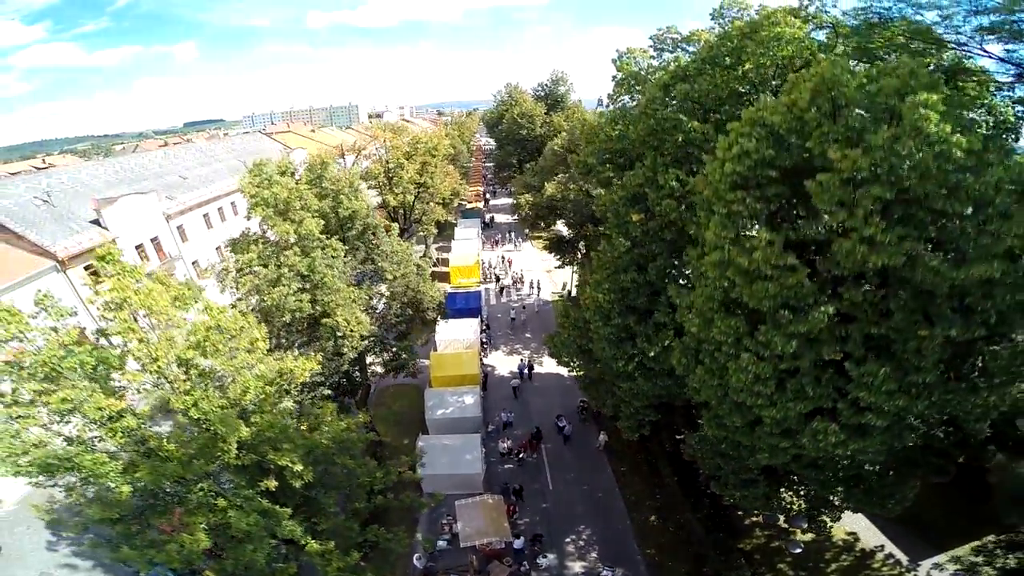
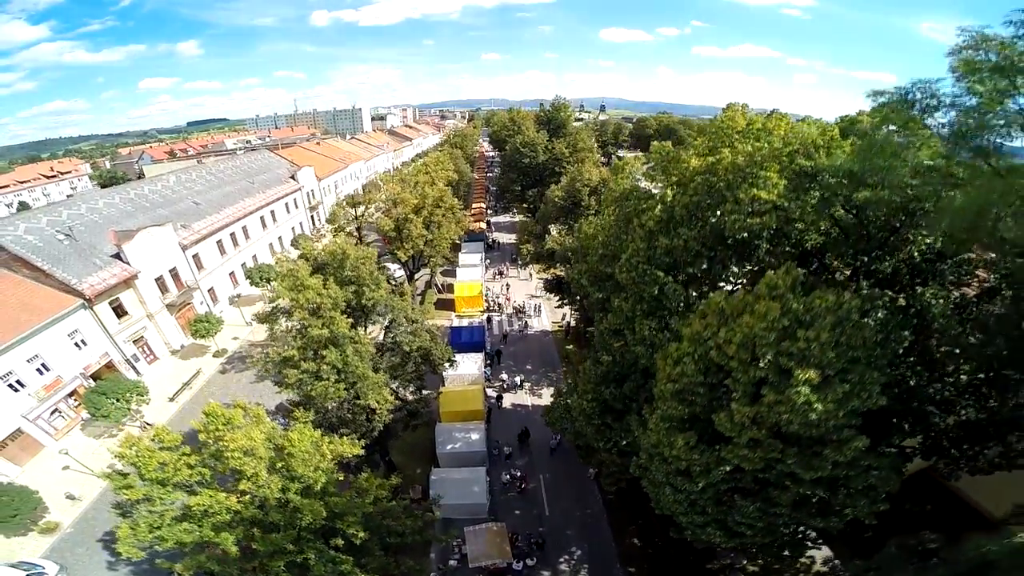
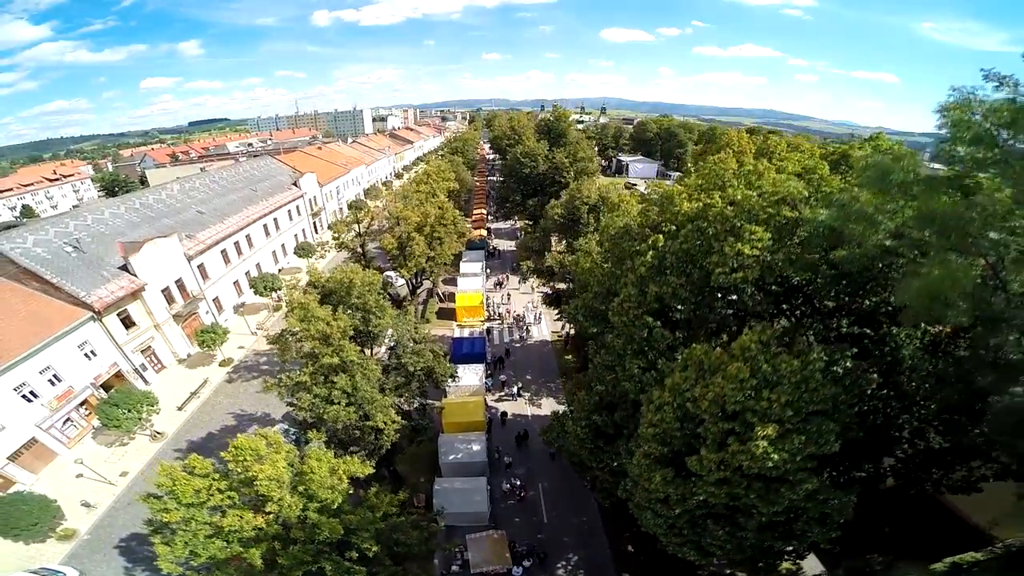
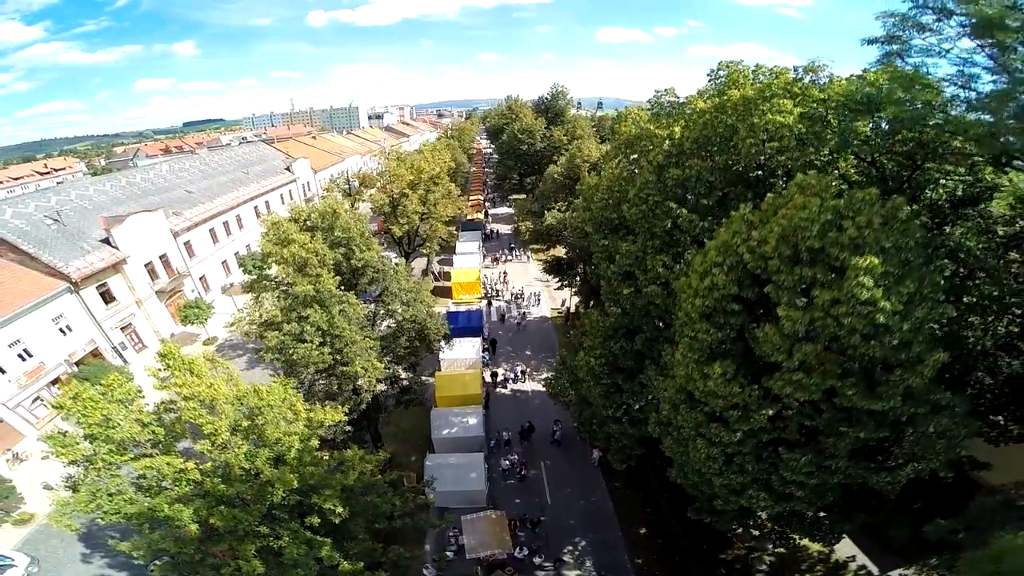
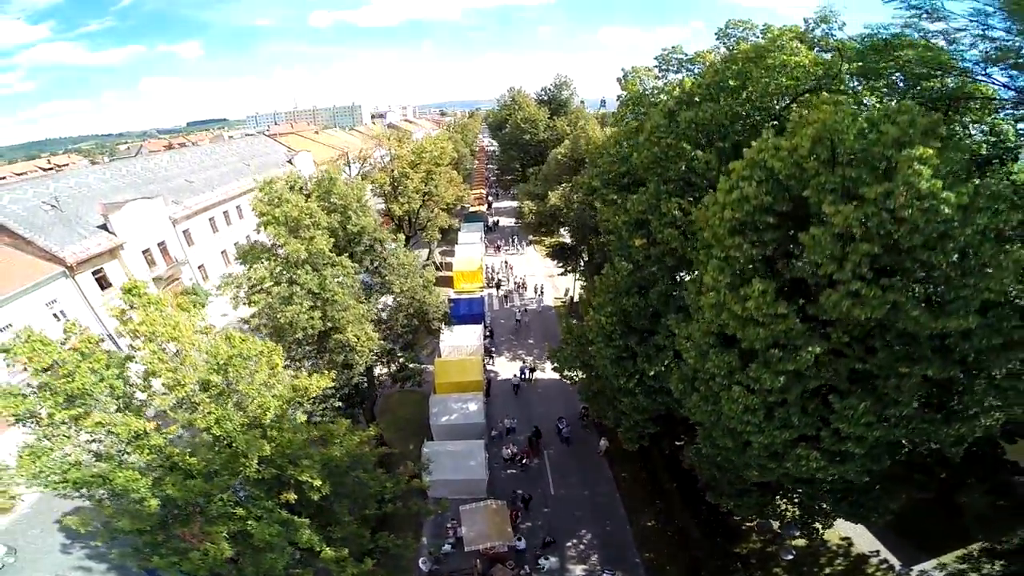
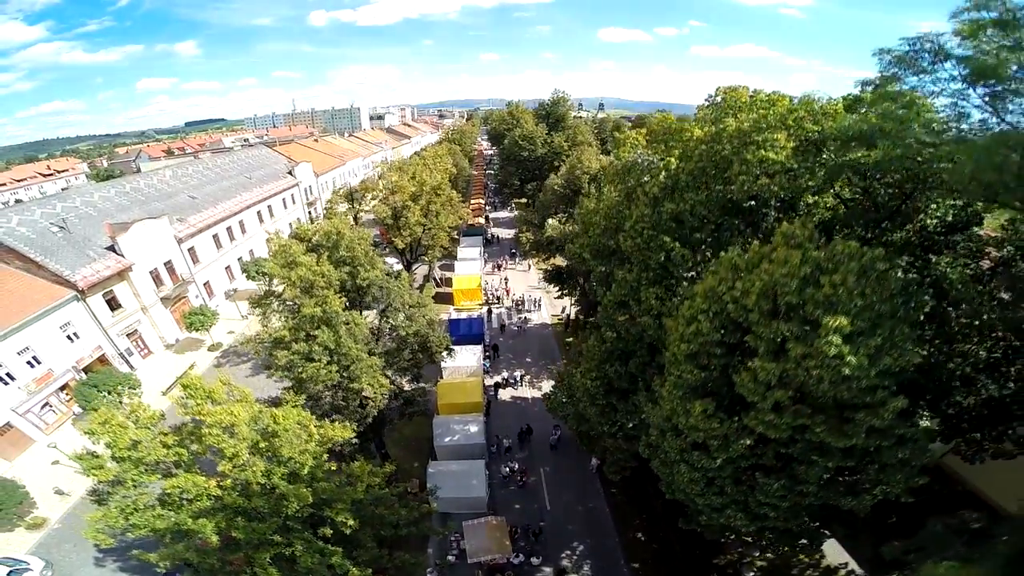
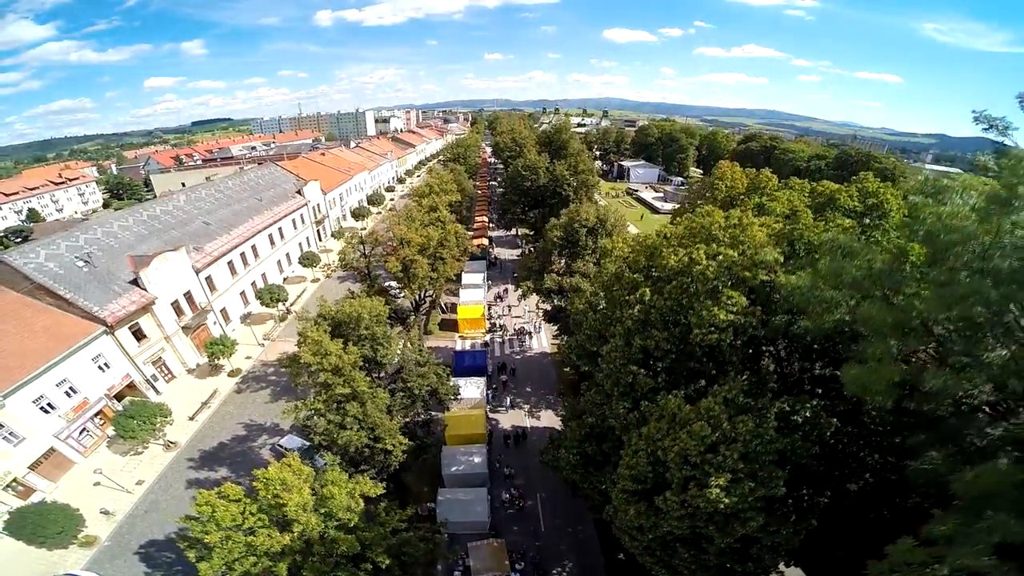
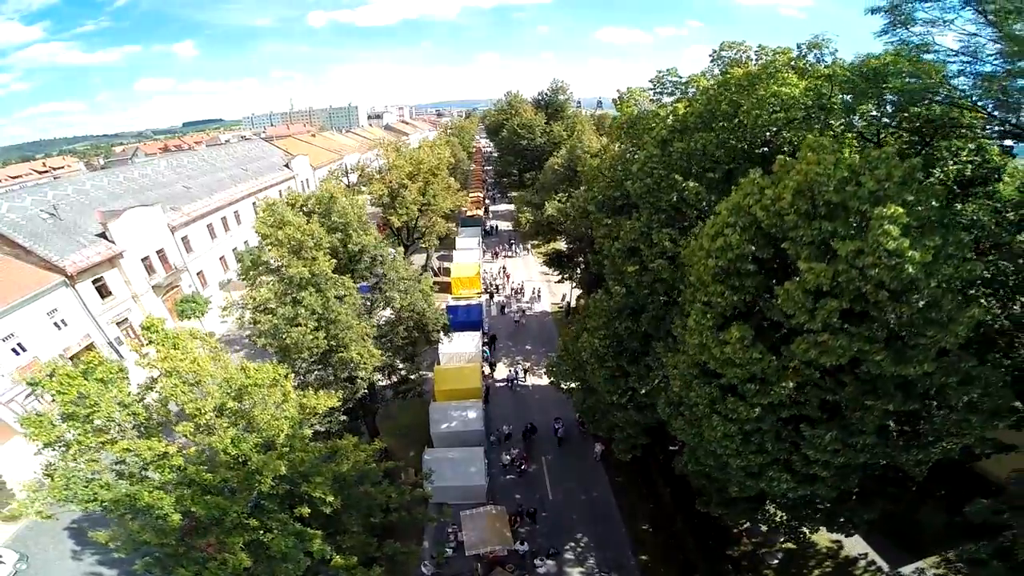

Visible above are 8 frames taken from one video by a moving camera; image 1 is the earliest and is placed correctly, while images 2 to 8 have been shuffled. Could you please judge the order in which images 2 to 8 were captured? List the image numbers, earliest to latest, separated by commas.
5, 8, 4, 6, 2, 3, 7
